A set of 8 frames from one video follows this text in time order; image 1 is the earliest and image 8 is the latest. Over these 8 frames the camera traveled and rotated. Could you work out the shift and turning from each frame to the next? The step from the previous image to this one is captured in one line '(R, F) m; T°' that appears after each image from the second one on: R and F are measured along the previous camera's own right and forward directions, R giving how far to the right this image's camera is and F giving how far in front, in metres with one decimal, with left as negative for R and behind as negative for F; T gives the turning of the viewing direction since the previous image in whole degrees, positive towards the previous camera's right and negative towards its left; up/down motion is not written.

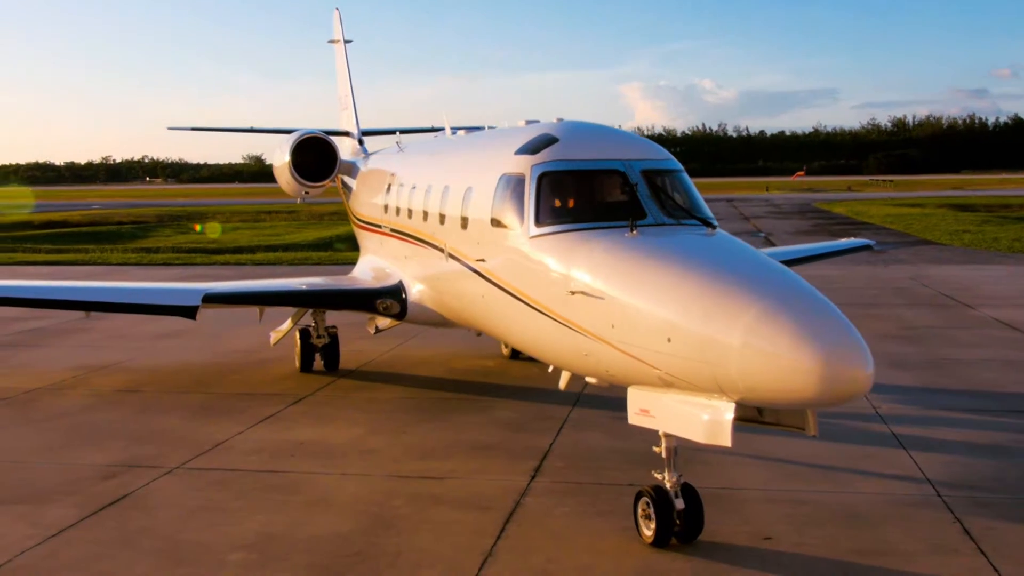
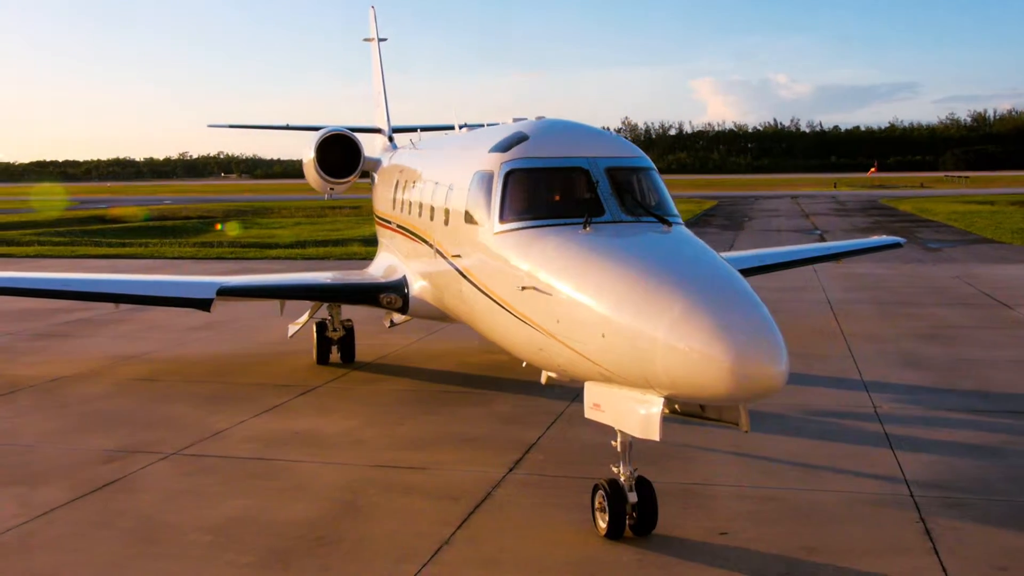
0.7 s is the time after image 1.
(+0.7, -0.1) m; -4°
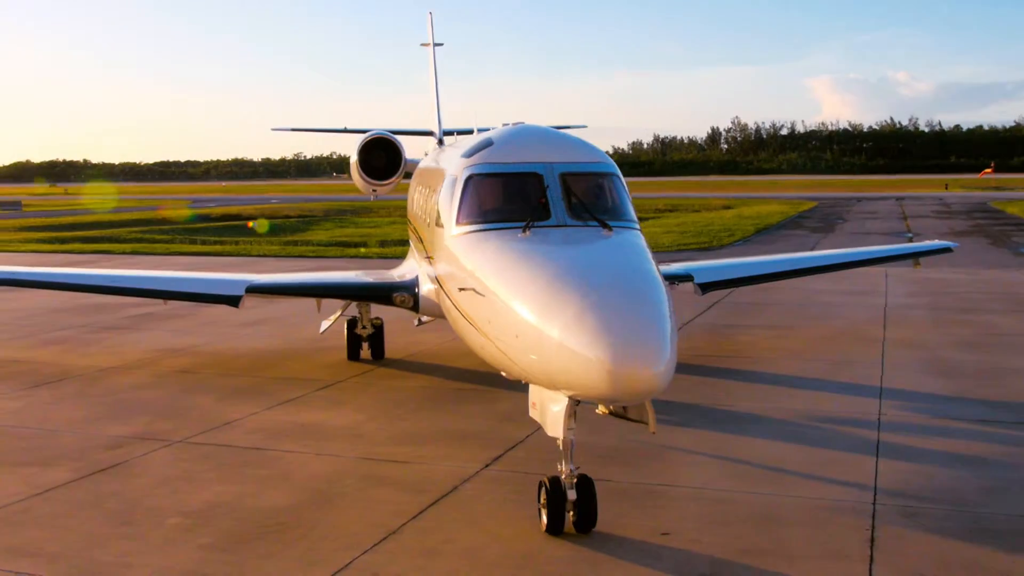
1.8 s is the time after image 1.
(+1.0, -0.2) m; -6°
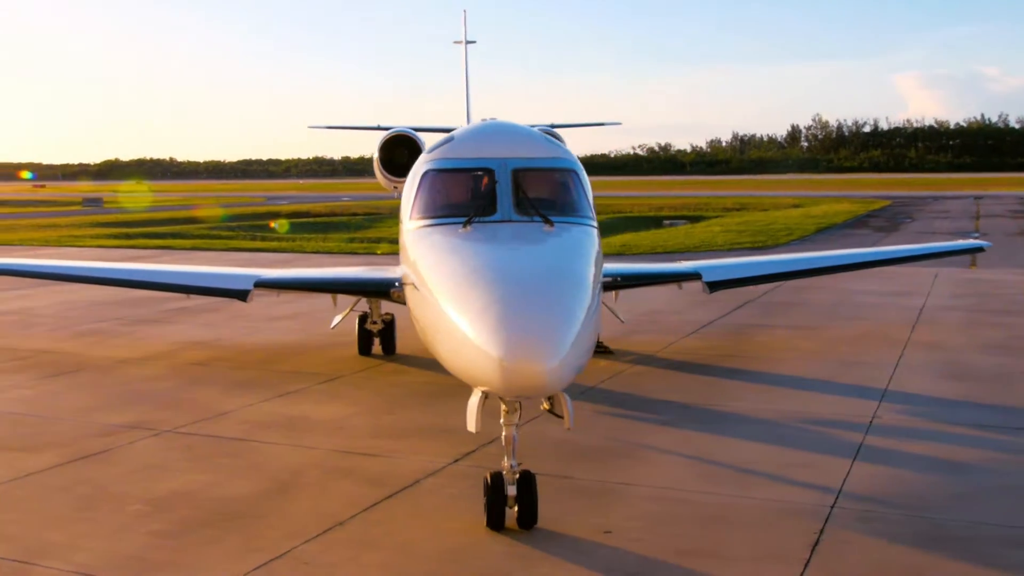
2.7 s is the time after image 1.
(+0.8, 0.0) m; -4°
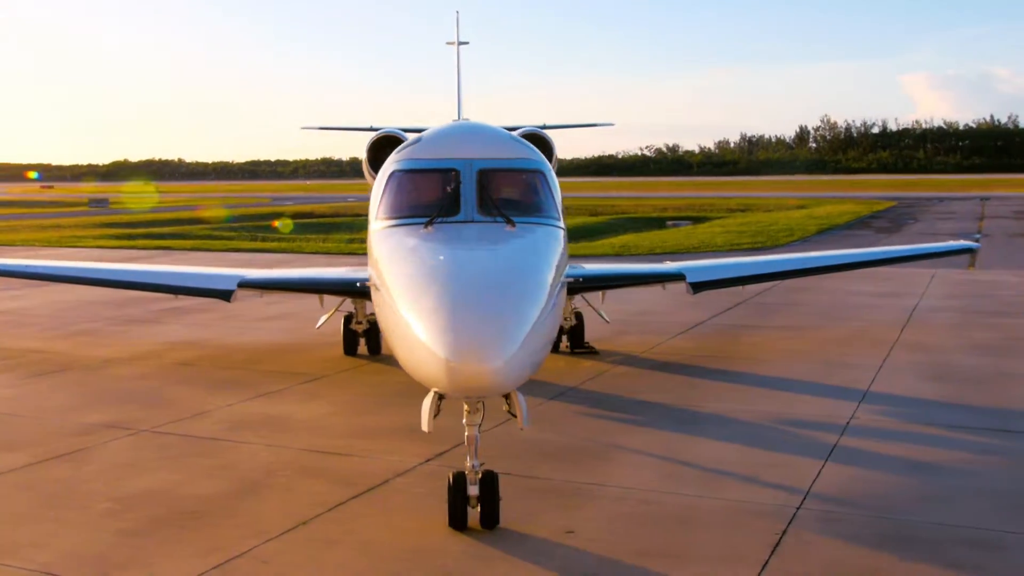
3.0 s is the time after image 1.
(+0.3, 0.0) m; 0°
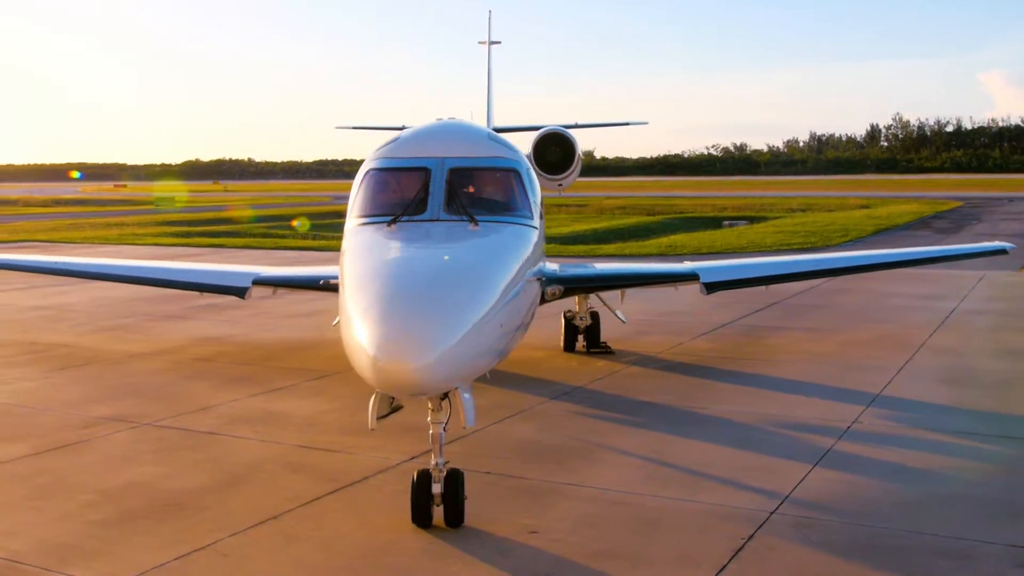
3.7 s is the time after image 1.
(+0.6, 0.0) m; -4°
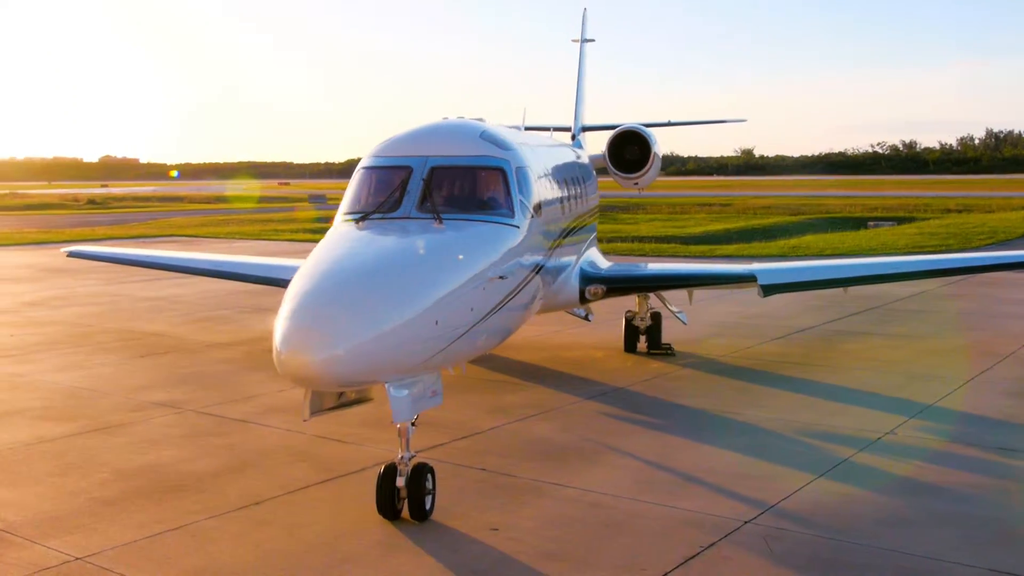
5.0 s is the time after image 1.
(+1.2, +0.1) m; -8°
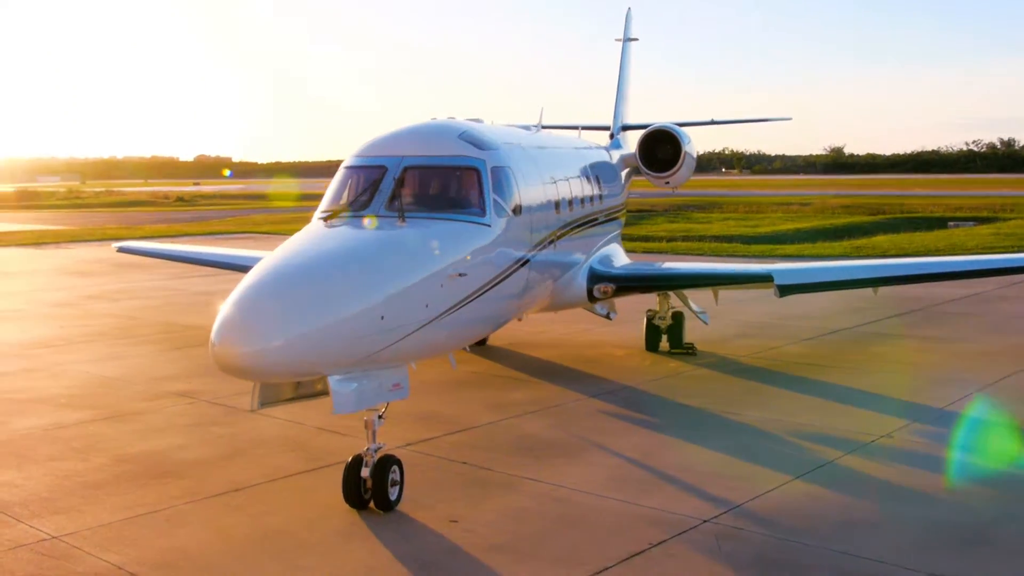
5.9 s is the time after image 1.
(+0.8, -0.1) m; -5°
